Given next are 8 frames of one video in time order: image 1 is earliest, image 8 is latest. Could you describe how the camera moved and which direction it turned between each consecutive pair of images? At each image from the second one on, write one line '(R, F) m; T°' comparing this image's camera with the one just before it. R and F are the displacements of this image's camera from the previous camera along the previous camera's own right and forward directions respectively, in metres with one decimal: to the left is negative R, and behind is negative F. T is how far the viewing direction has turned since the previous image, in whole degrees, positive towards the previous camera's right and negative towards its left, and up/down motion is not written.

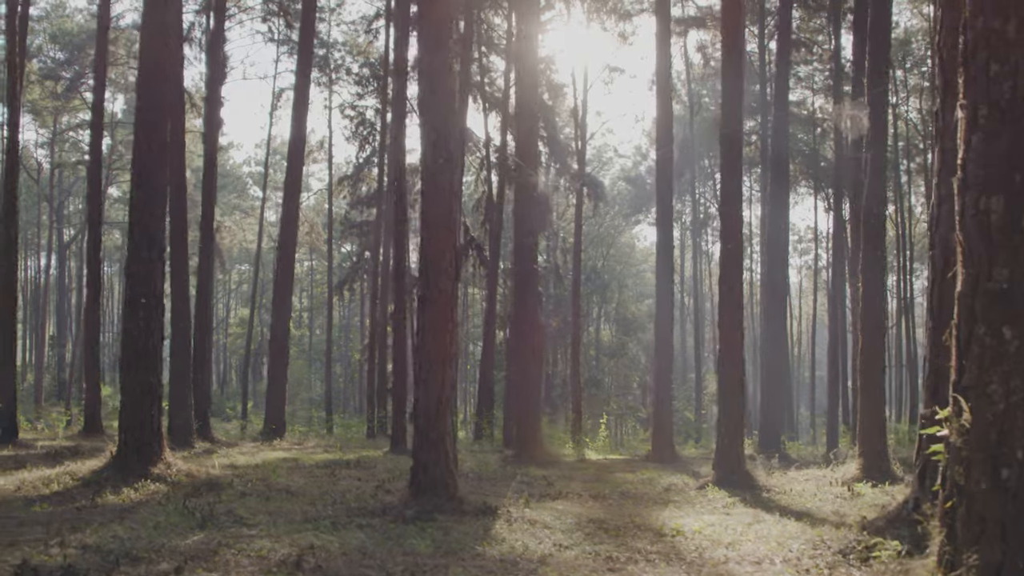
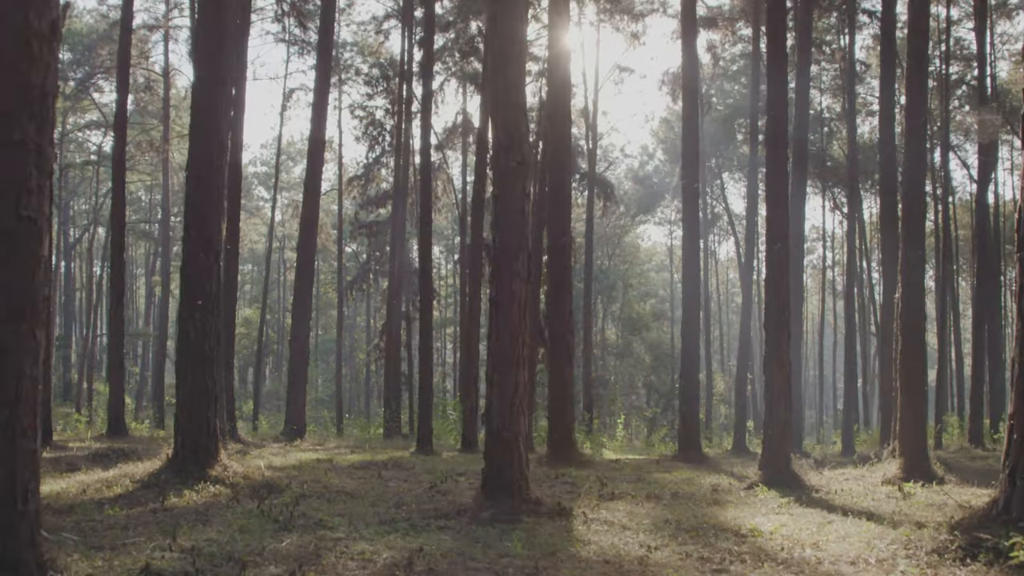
(-0.7, 0.0) m; 0°
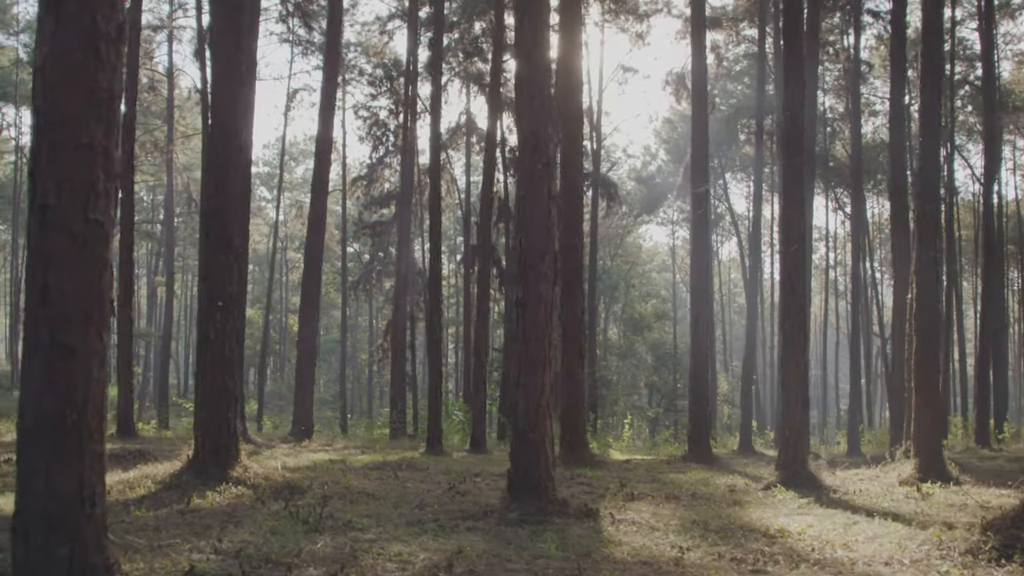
(-0.2, 0.0) m; 0°
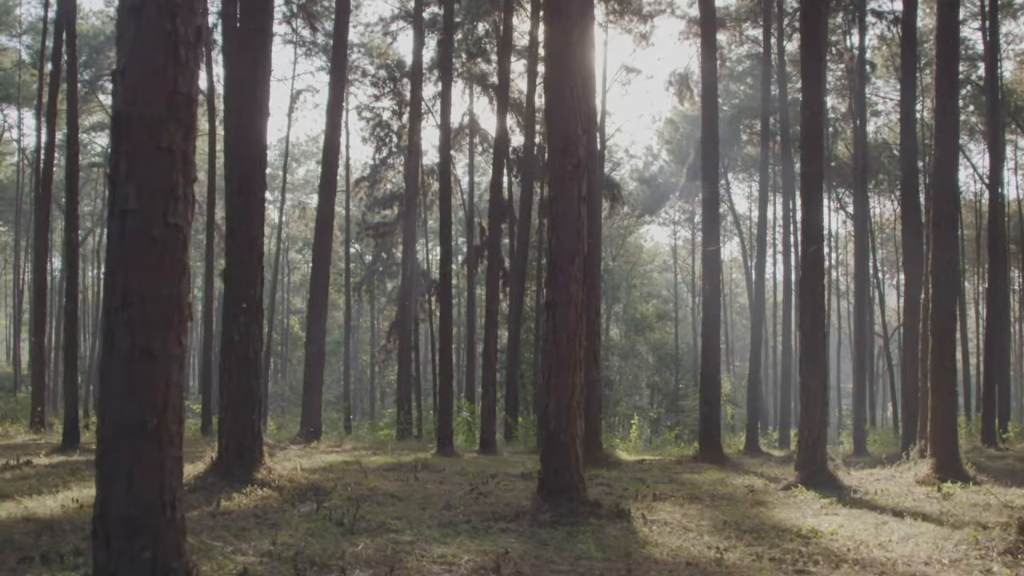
(-0.3, 0.0) m; 0°
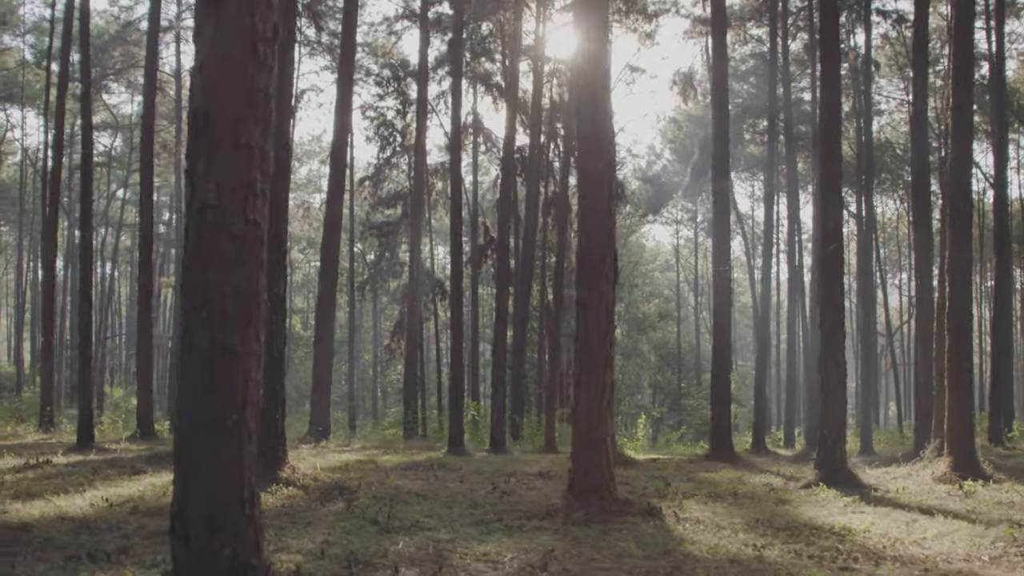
(-0.3, 0.0) m; 0°
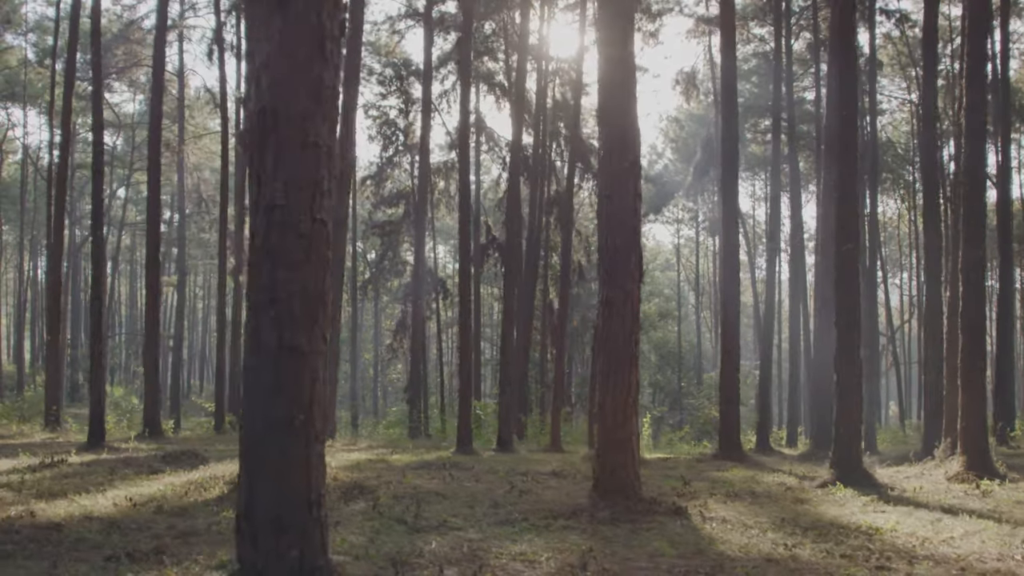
(-0.2, 0.0) m; 0°
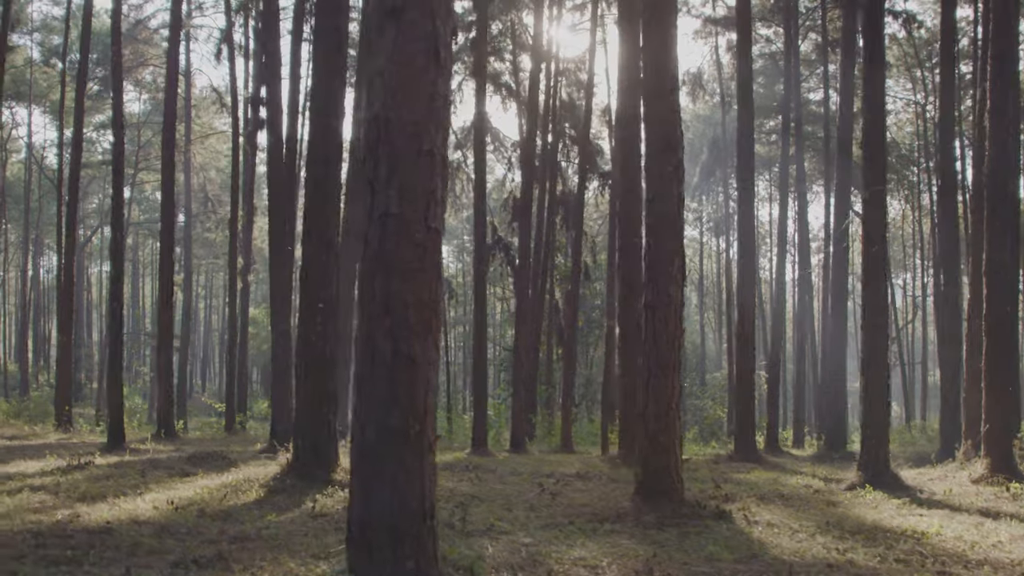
(-0.4, 0.0) m; 0°
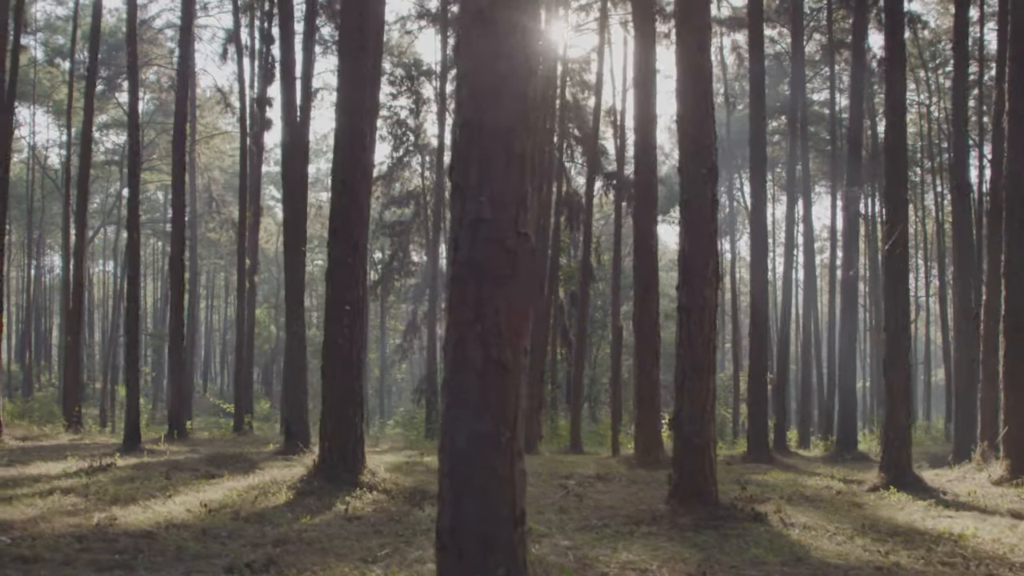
(-0.3, 0.0) m; 0°
